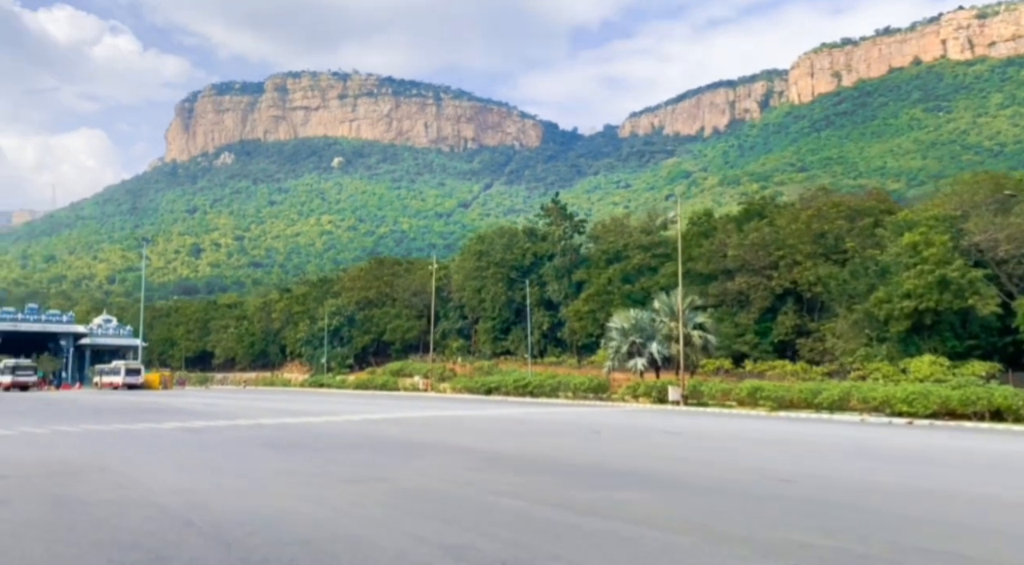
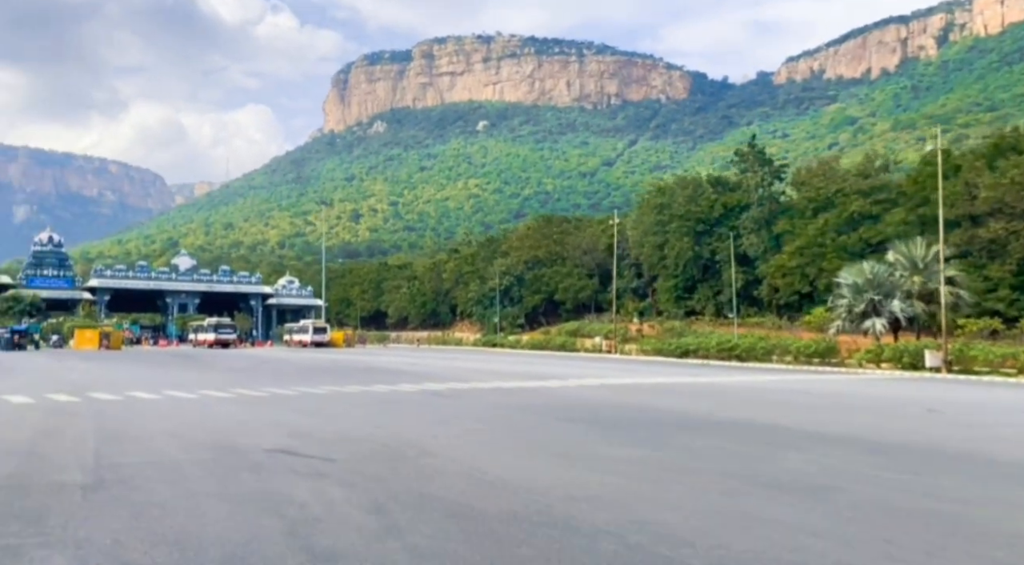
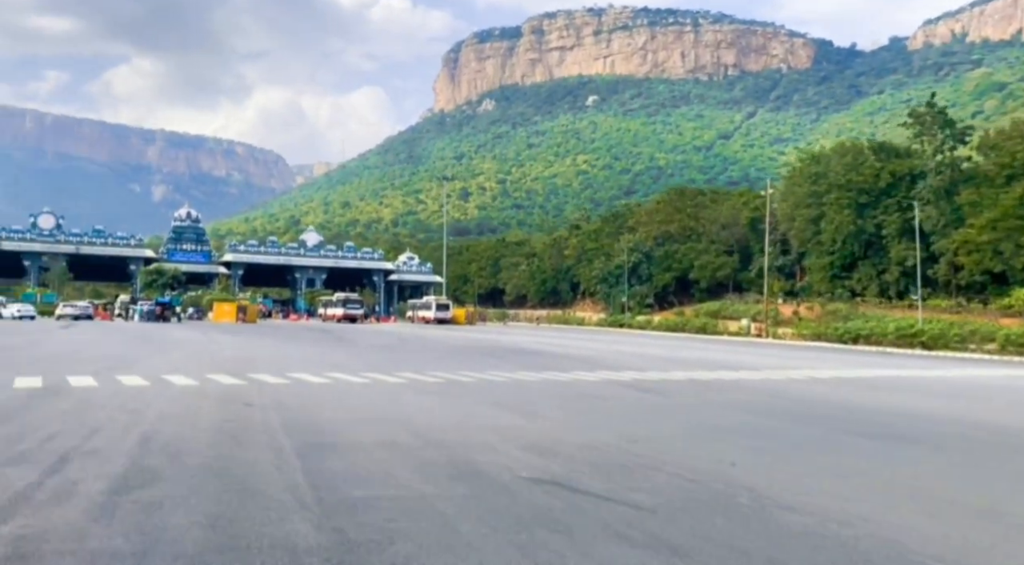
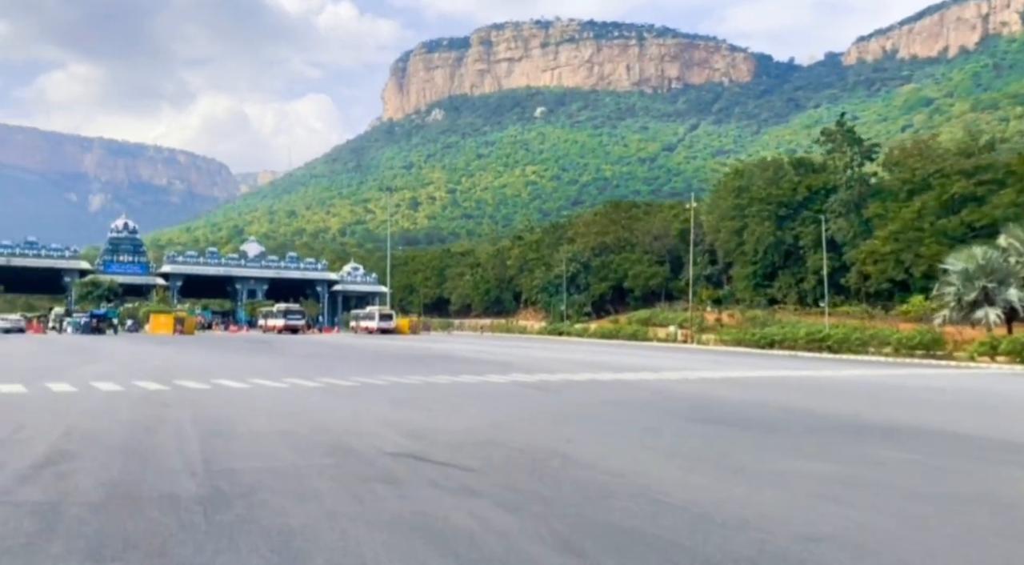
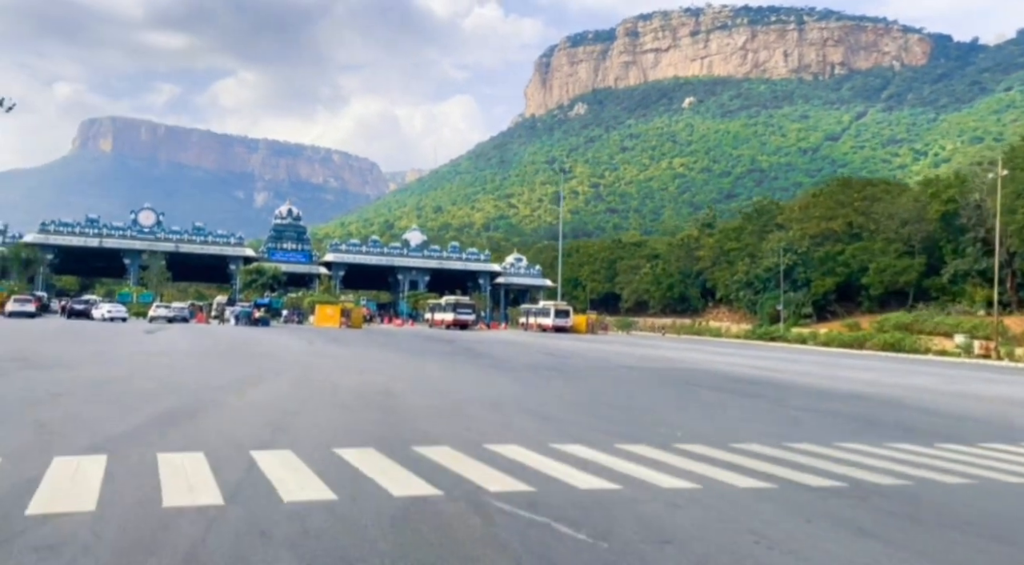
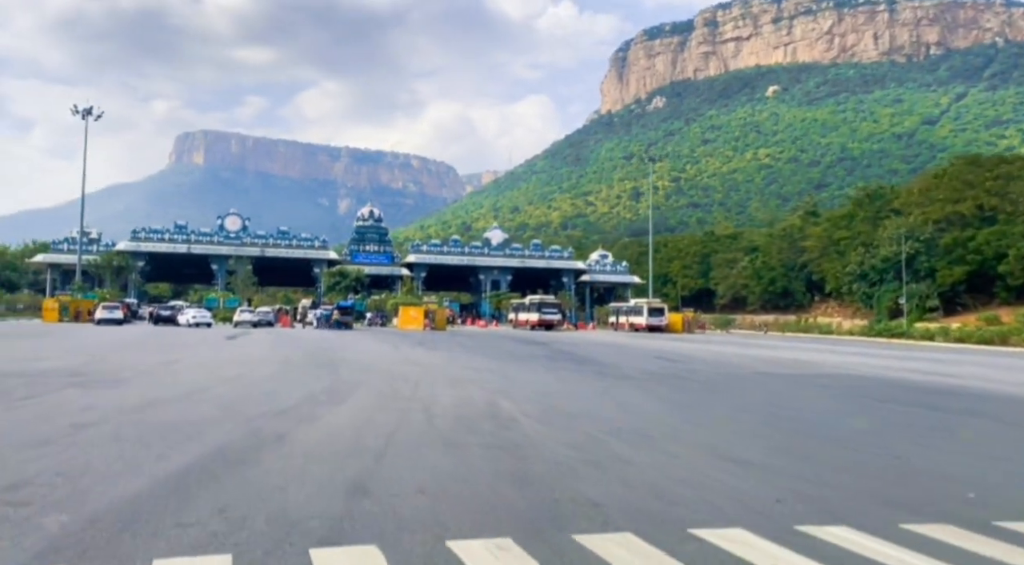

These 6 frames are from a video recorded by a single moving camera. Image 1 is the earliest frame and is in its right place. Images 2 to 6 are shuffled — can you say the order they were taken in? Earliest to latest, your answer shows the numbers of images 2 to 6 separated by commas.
2, 4, 3, 5, 6
